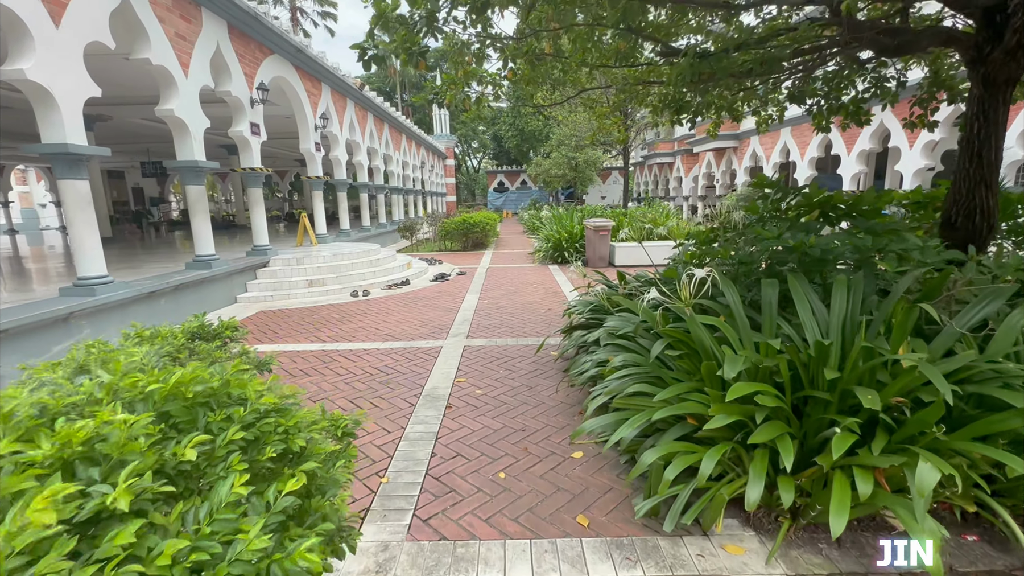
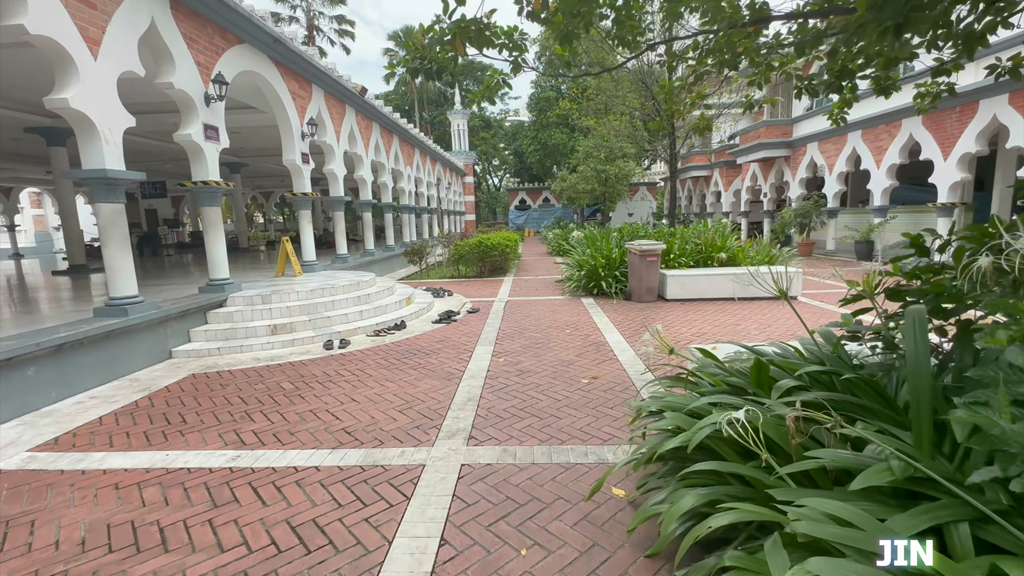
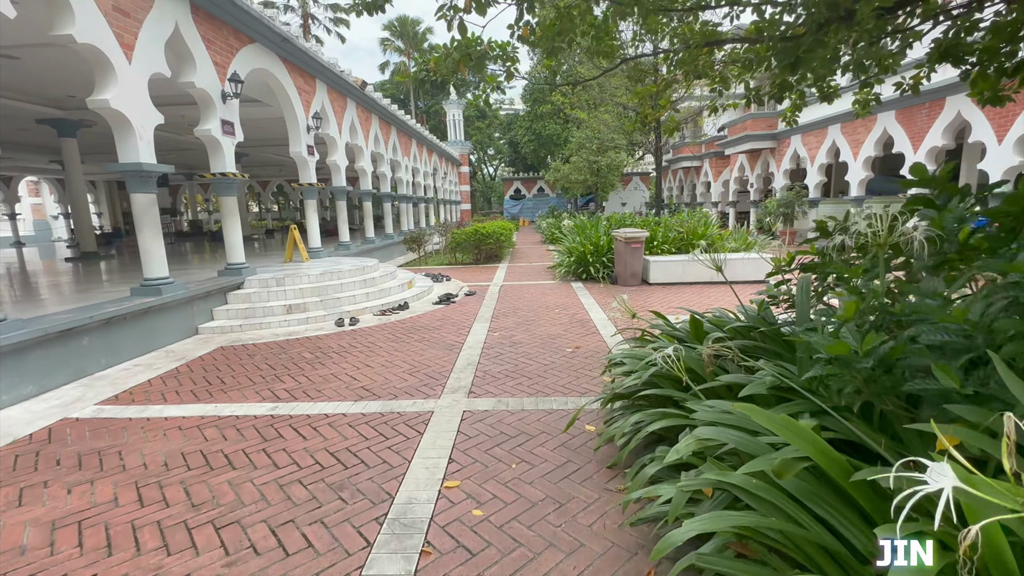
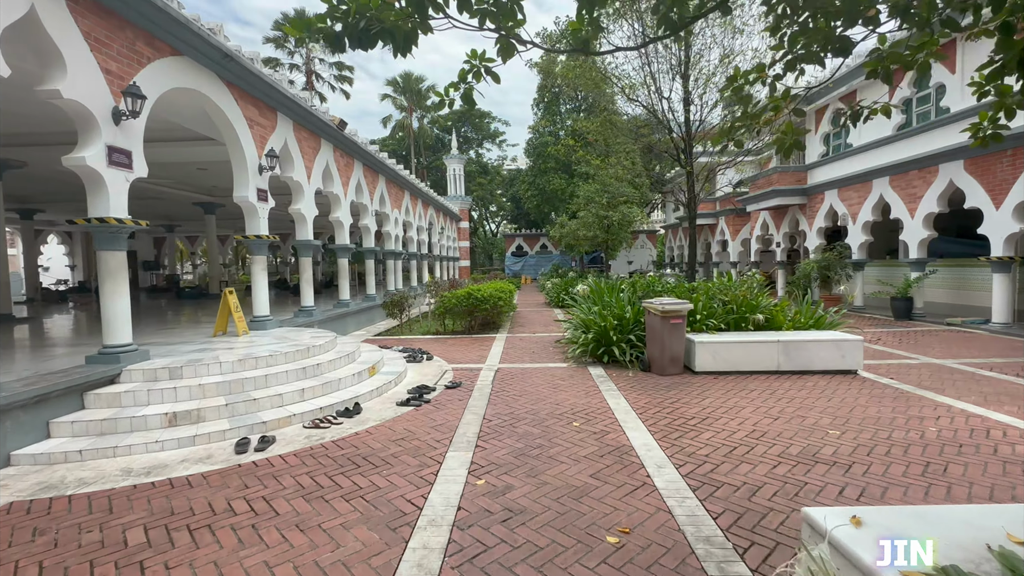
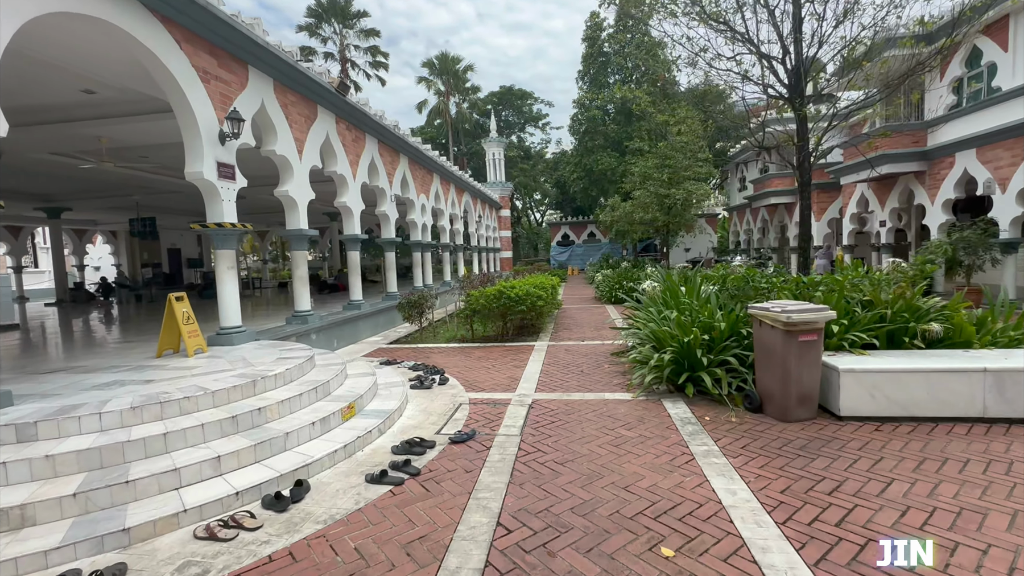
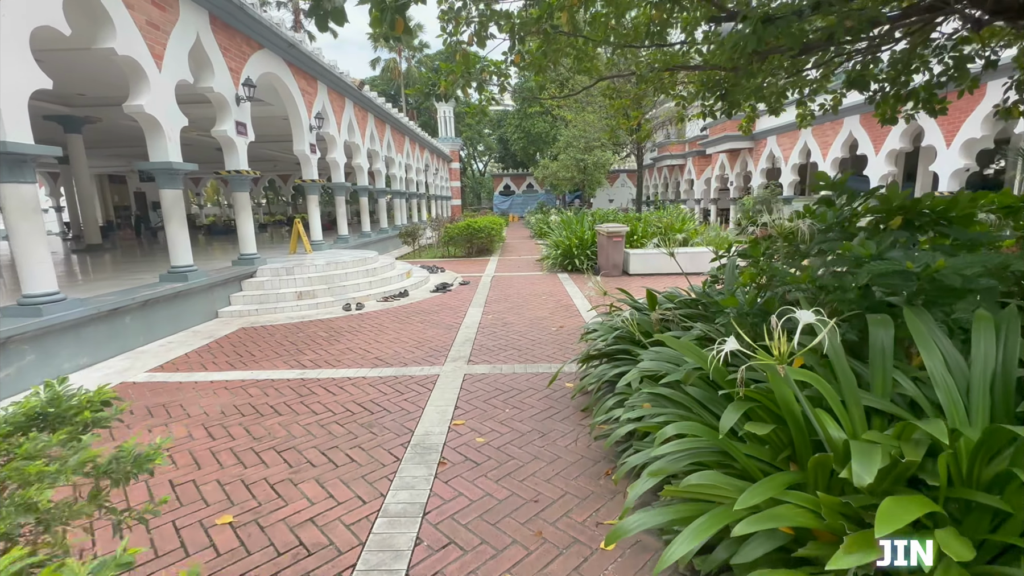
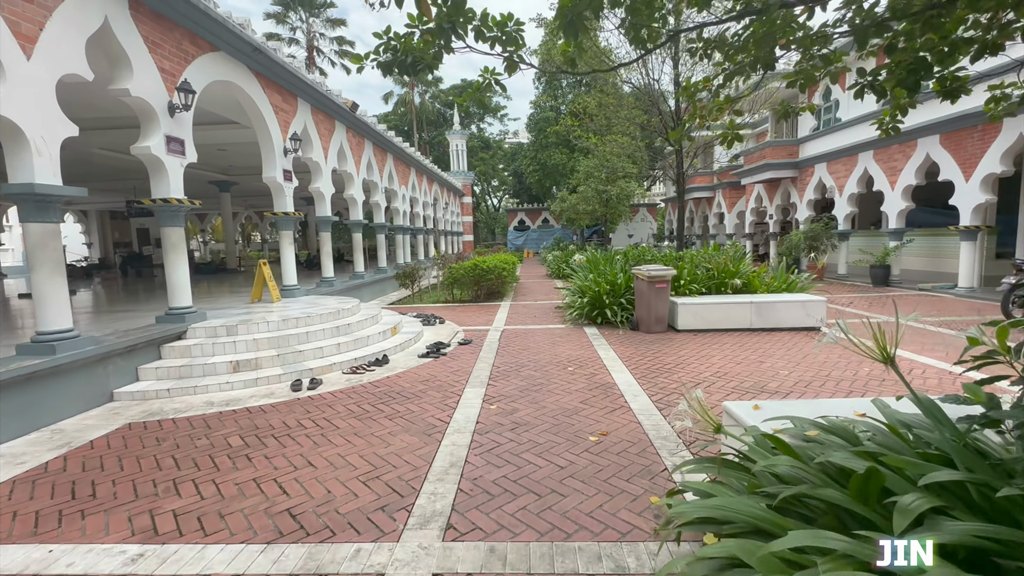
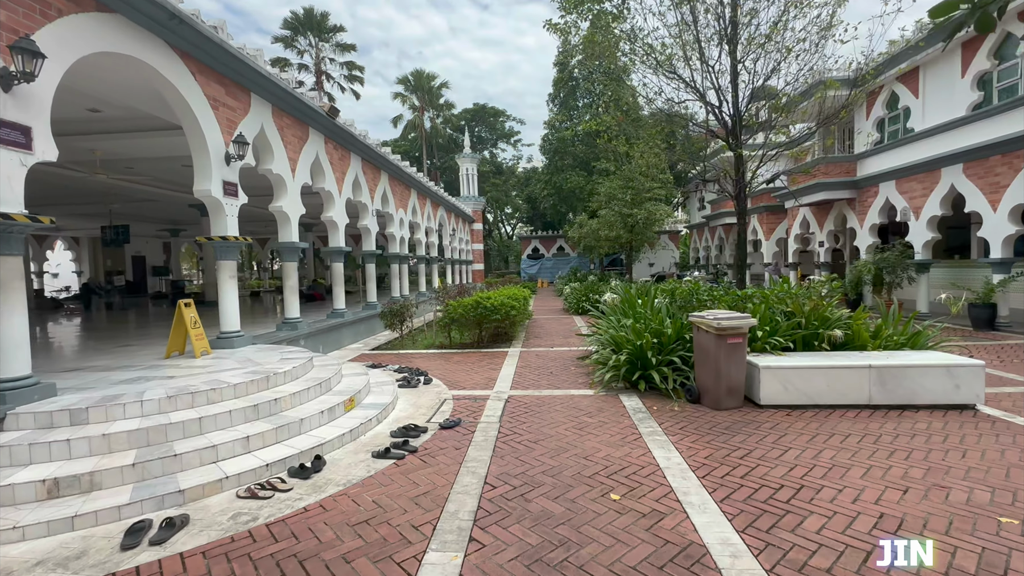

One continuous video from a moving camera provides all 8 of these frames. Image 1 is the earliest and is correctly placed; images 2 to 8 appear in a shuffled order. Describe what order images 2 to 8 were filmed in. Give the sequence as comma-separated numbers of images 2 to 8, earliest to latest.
6, 3, 2, 7, 4, 8, 5
